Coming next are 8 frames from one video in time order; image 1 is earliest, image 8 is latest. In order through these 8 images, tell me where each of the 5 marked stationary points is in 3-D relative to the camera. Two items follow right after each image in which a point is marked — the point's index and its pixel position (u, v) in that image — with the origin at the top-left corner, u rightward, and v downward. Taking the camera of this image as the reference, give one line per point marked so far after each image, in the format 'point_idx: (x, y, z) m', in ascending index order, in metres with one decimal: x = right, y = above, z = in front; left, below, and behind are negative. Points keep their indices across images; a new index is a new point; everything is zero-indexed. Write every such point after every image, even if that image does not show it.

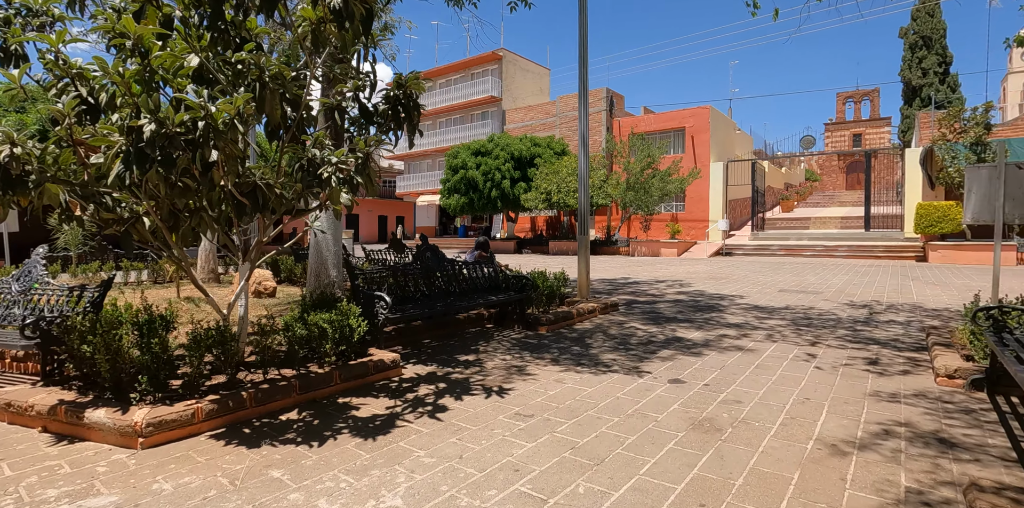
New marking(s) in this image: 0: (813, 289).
0: (+5.9, -0.7, +10.8) m
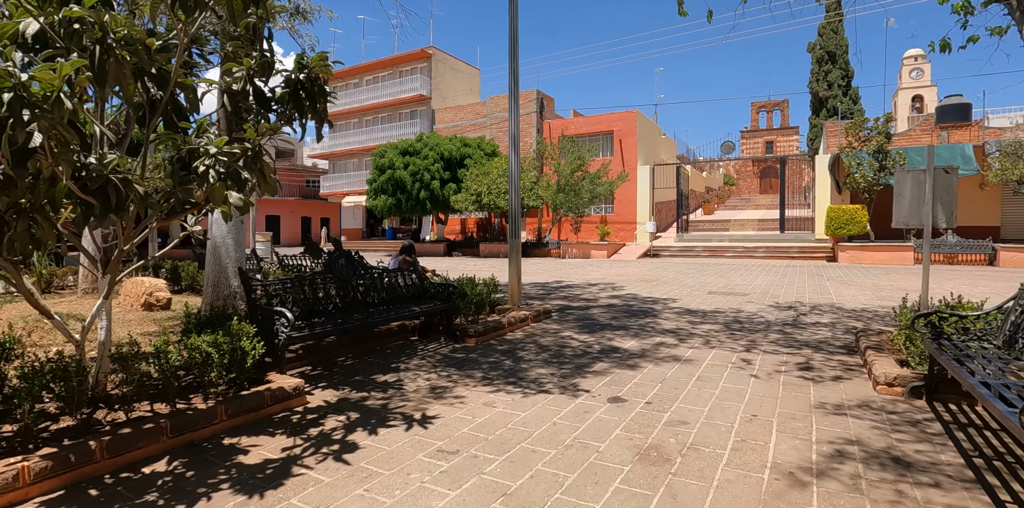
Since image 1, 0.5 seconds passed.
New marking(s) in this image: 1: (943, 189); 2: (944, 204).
0: (+4.5, -0.7, +11.0) m
1: (+3.8, +0.6, +4.9) m
2: (+3.8, +0.5, +4.9) m
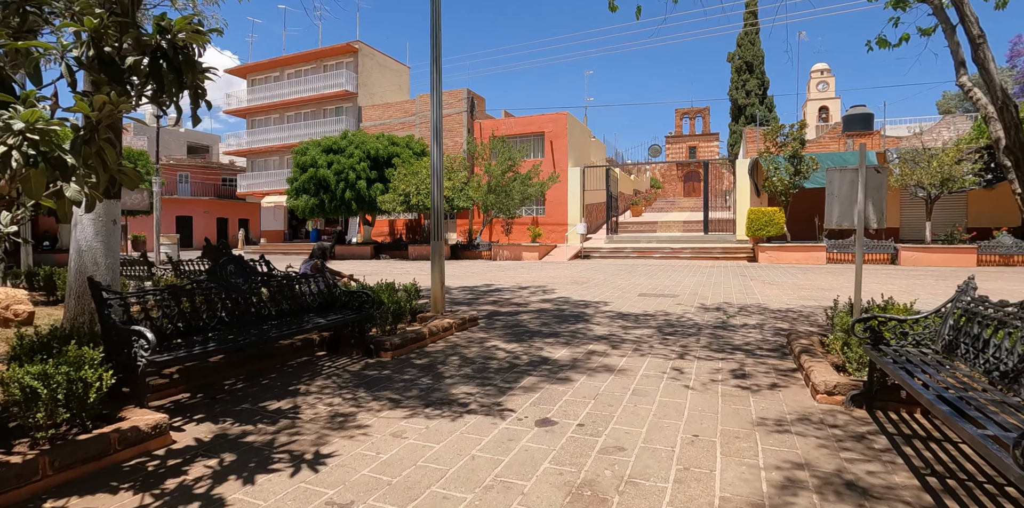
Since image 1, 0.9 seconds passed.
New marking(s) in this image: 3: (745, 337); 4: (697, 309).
0: (+3.1, -0.8, +10.9) m
1: (+3.1, +0.6, +4.8) m
2: (+3.2, +0.4, +4.8) m
3: (+2.8, -1.0, +6.5) m
4: (+3.0, -0.9, +8.9) m
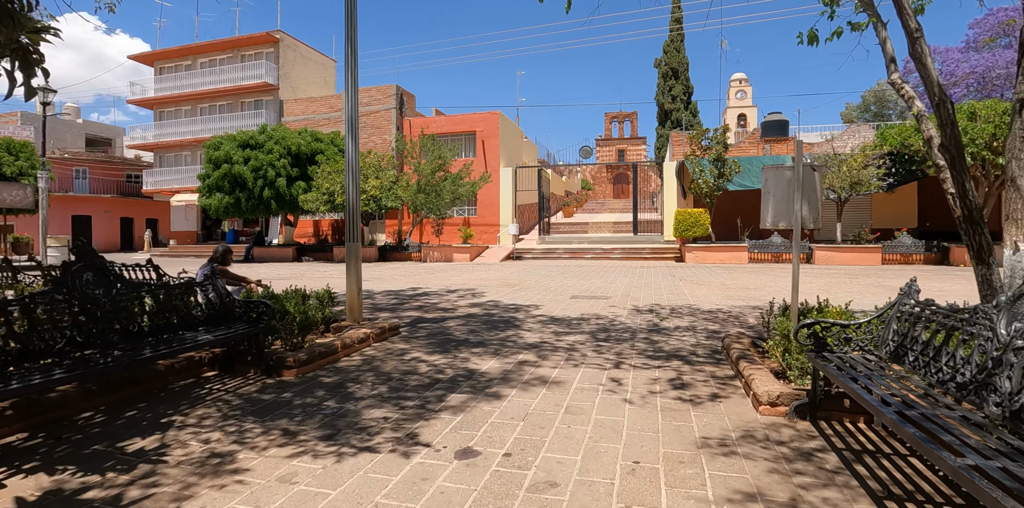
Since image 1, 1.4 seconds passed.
0: (+1.7, -0.8, +10.7) m
1: (+2.5, +0.6, +4.6) m
2: (+2.5, +0.4, +4.6) m
3: (+1.9, -1.0, +6.3) m
4: (+1.9, -0.9, +8.7) m
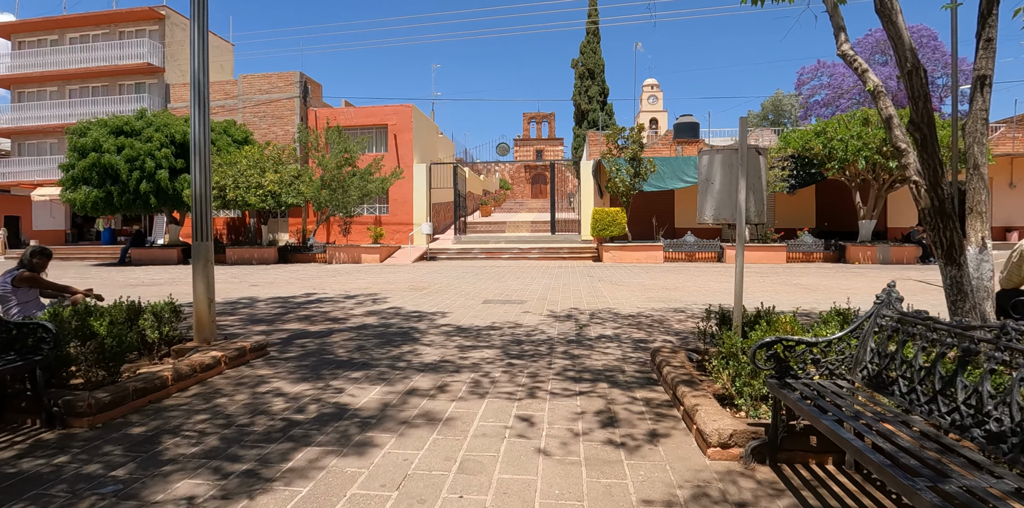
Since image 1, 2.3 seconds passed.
0: (+0.1, -0.8, +9.8) m
1: (+1.7, +0.6, +3.9) m
2: (+1.7, +0.4, +3.9) m
3: (+0.9, -1.0, +5.5) m
4: (+0.5, -0.9, +7.8) m
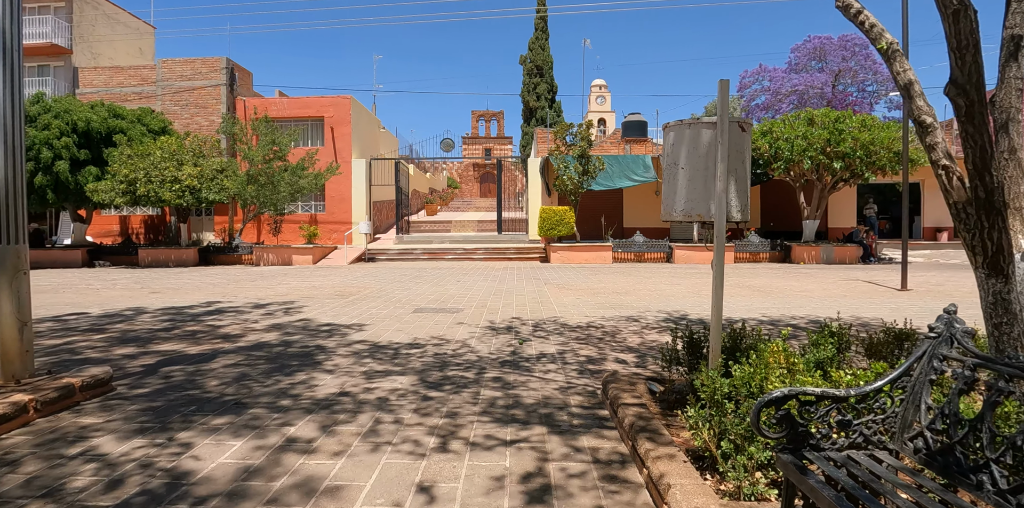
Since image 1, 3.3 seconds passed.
0: (-0.9, -0.8, +8.7) m
1: (+1.2, +0.5, +2.9) m
2: (+1.2, +0.4, +3.0) m
3: (+0.3, -1.0, +4.5) m
4: (-0.4, -0.9, +6.8) m
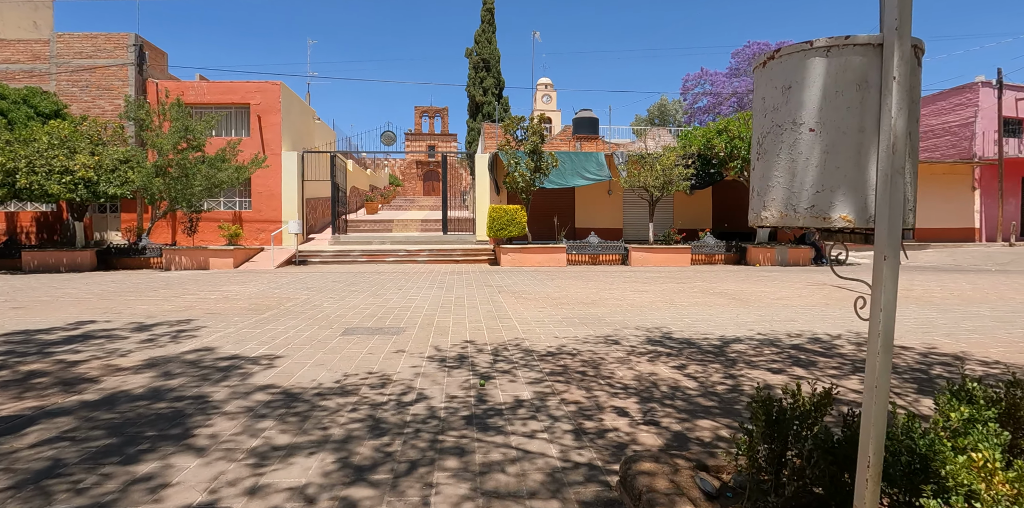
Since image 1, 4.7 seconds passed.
0: (-1.6, -0.9, +7.1) m
1: (+1.2, +0.4, +1.6) m
2: (+1.2, +0.3, +1.6) m
3: (+0.1, -1.1, +3.0) m
4: (-0.8, -1.0, +5.3) m
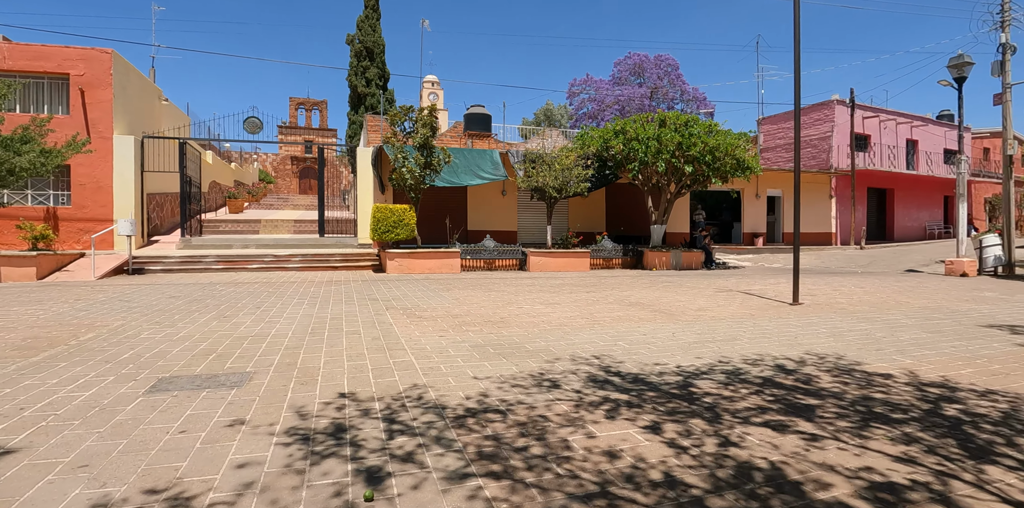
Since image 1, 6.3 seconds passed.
0: (-2.5, -1.0, +5.0) m
1: (+1.3, +0.3, +0.2) m
2: (+1.3, +0.2, +0.2) m
3: (-0.1, -1.2, +1.3) m
4: (-1.4, -1.2, +3.3) m
